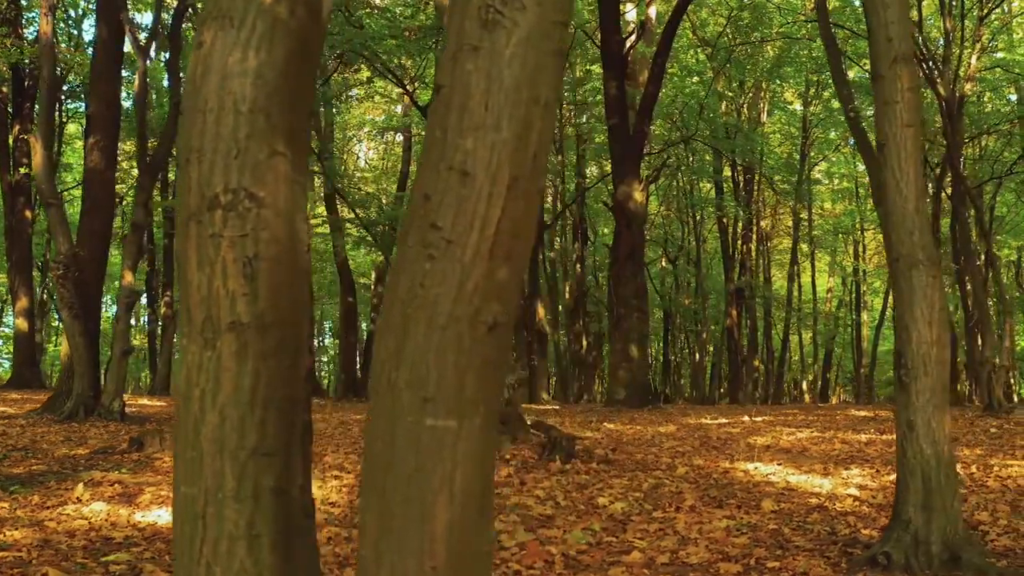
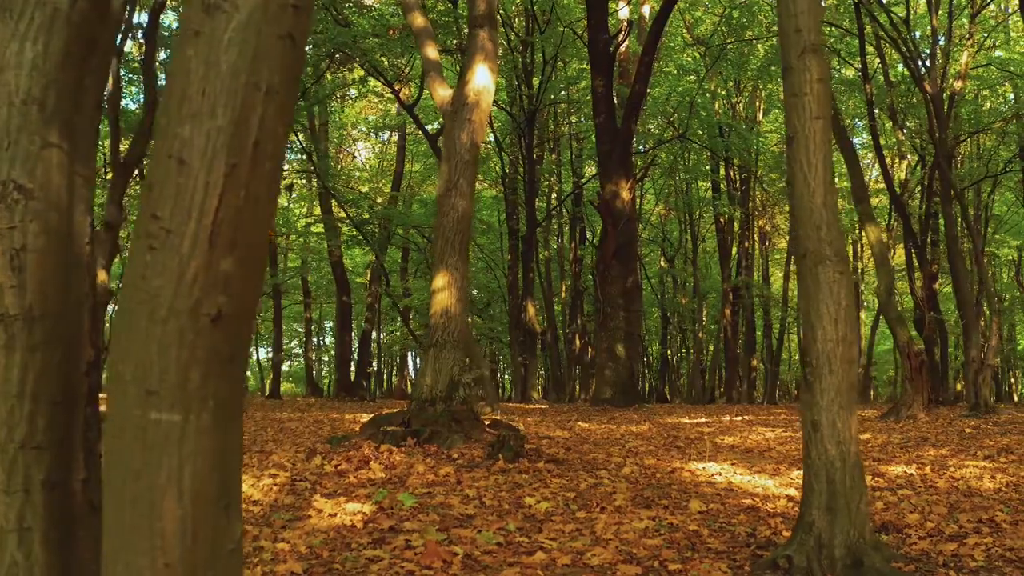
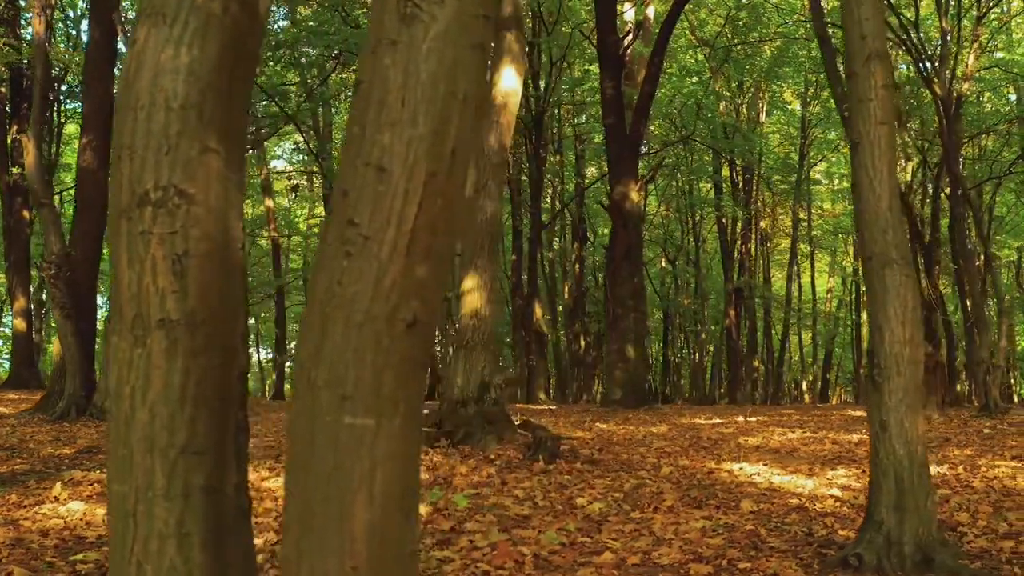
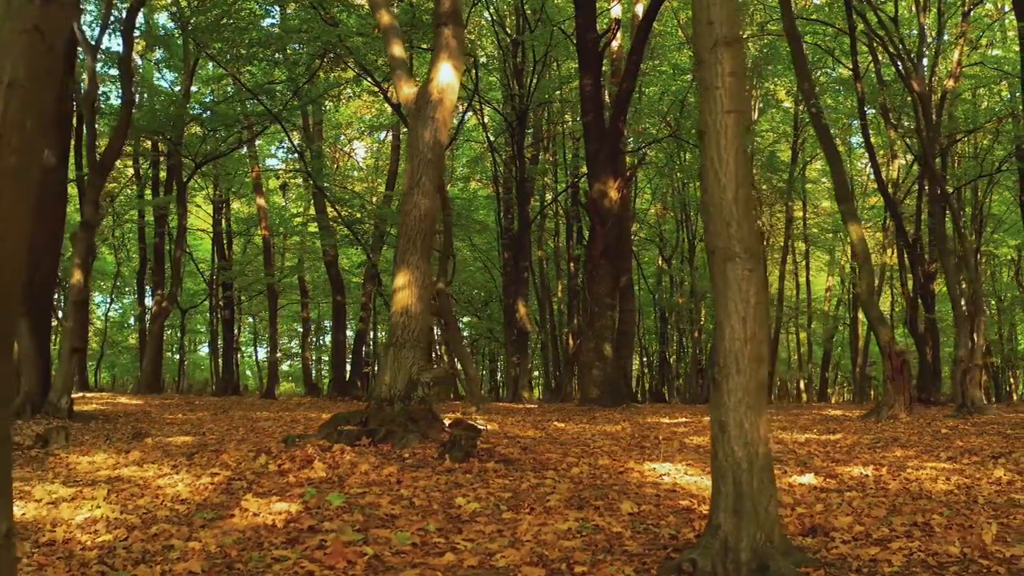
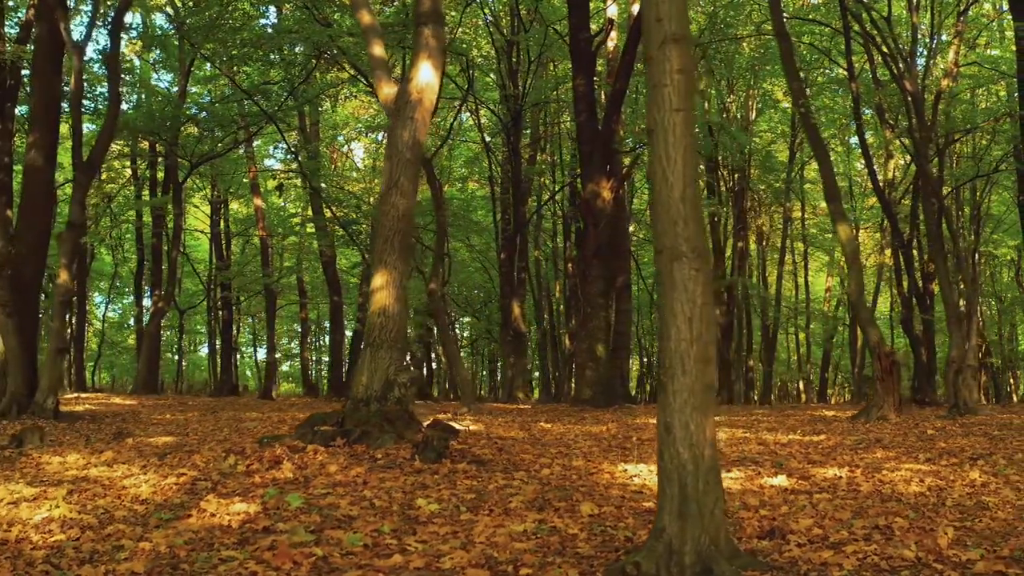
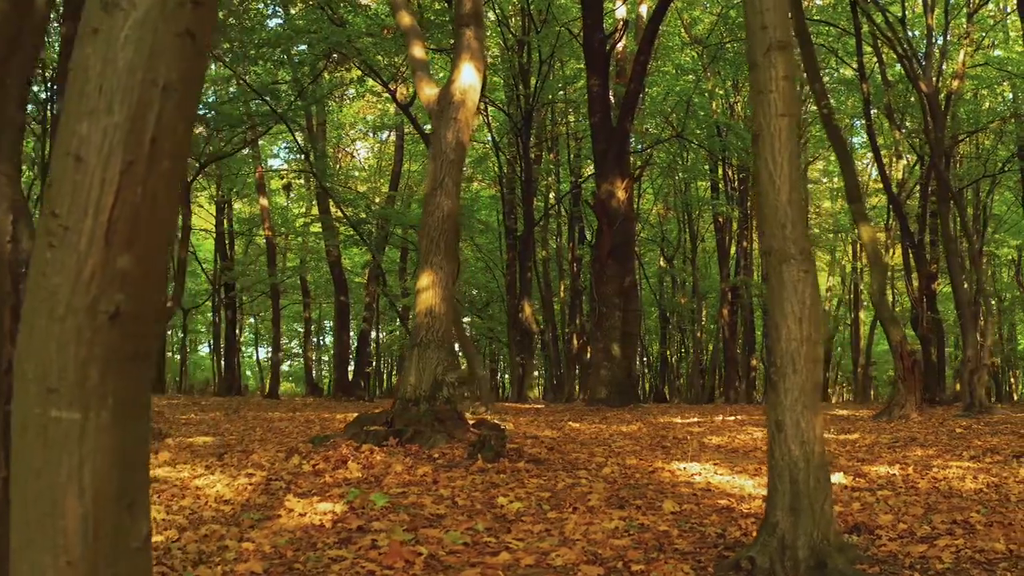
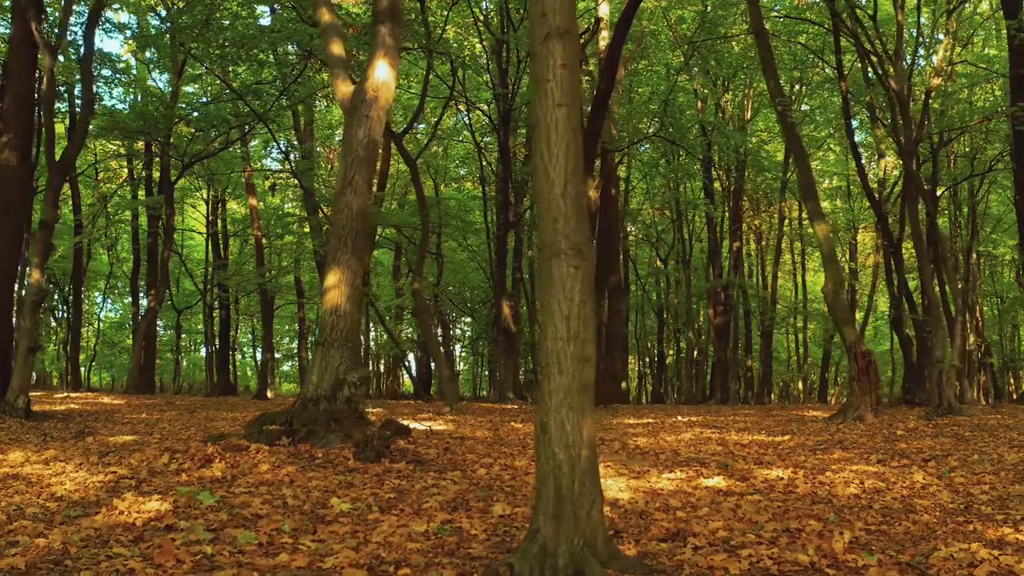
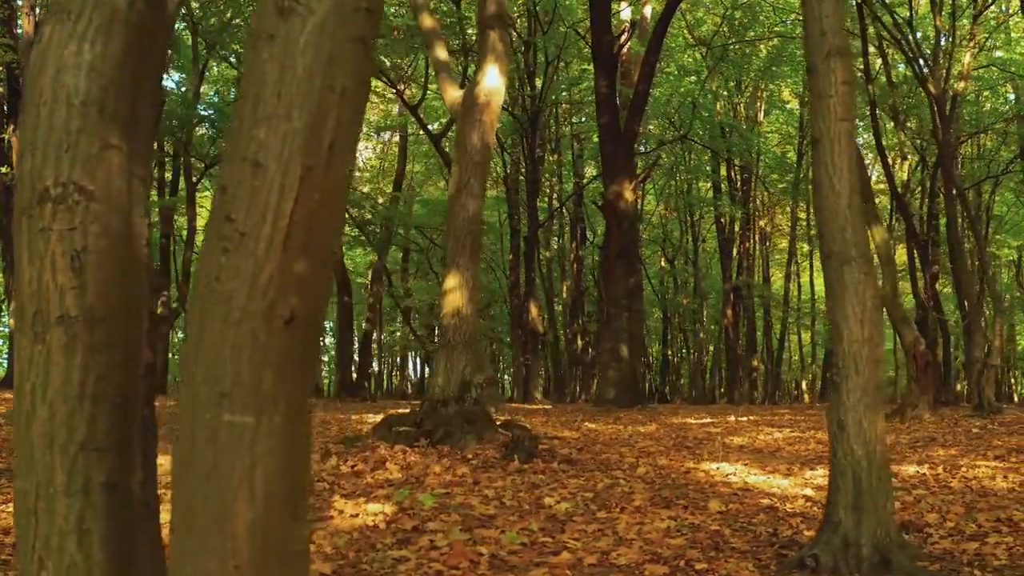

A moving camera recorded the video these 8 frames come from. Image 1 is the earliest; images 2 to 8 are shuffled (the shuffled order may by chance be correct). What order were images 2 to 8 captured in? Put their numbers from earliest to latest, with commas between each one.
3, 8, 2, 6, 4, 5, 7
